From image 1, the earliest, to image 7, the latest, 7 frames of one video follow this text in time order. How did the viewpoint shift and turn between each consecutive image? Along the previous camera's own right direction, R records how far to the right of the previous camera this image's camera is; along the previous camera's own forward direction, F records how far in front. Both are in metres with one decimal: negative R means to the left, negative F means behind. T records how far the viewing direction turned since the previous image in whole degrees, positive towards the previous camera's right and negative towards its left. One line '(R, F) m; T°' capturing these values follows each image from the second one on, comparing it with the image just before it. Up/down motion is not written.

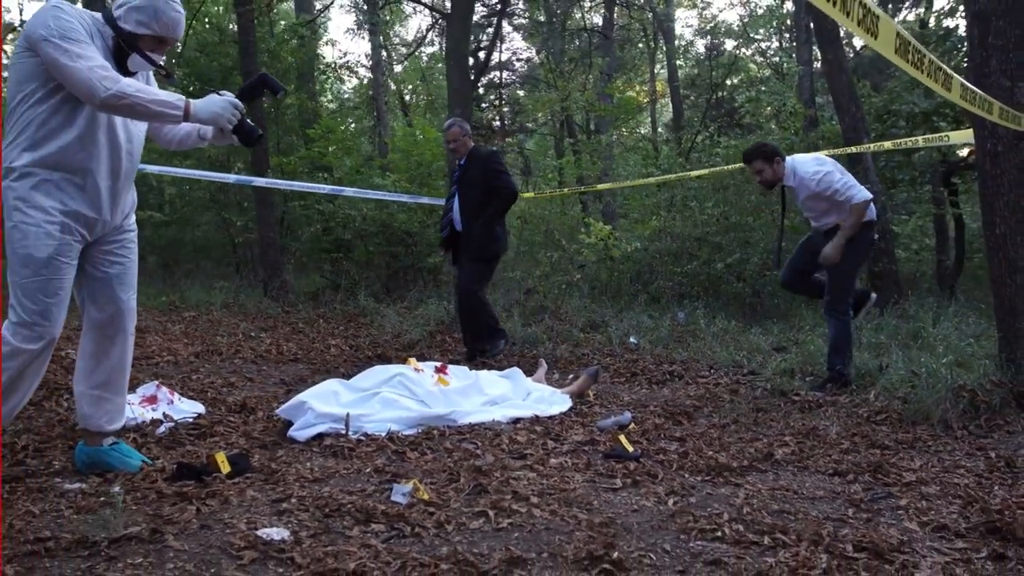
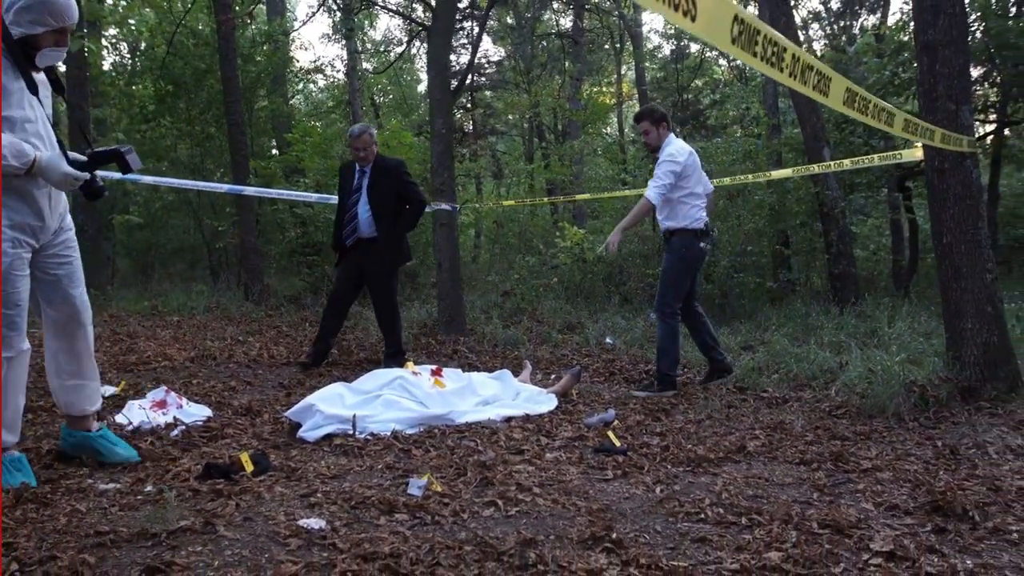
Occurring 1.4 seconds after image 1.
(-0.2, -0.3) m; +3°
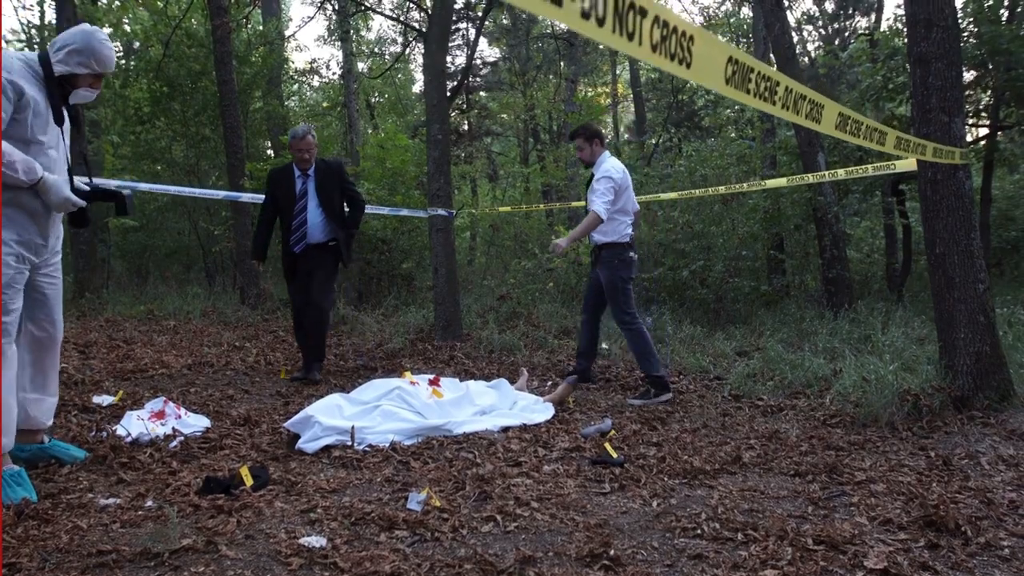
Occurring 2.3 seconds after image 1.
(0.0, 0.0) m; 0°
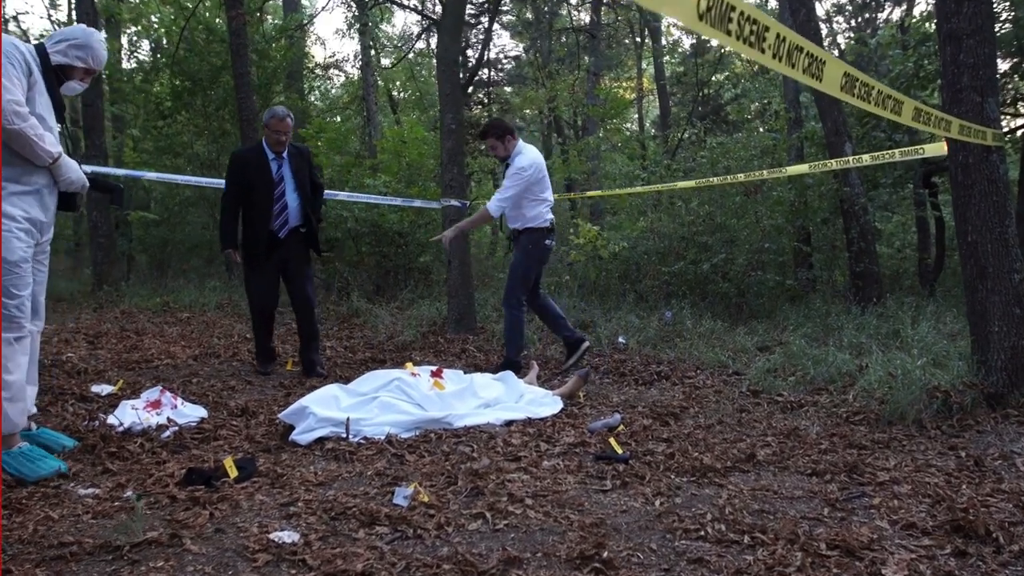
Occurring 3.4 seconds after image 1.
(+0.1, +0.2) m; -2°
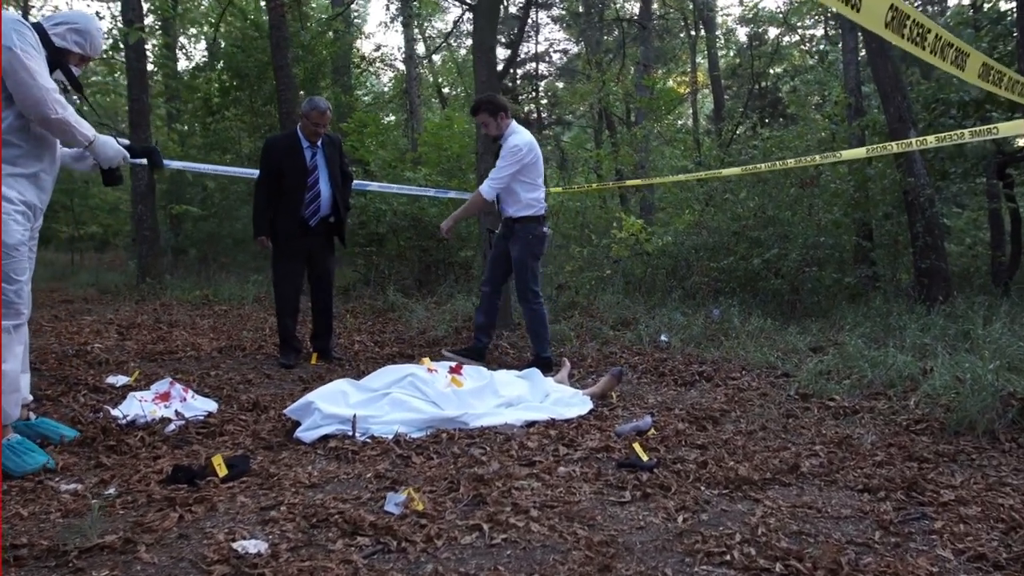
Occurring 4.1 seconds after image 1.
(+0.2, +0.3) m; -4°
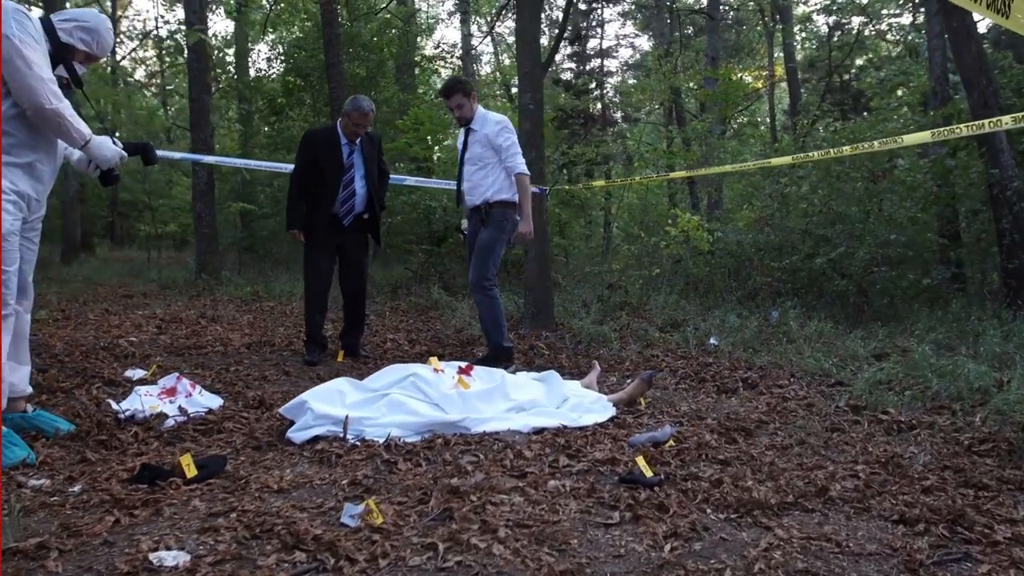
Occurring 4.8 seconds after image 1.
(+0.4, +0.3) m; -6°
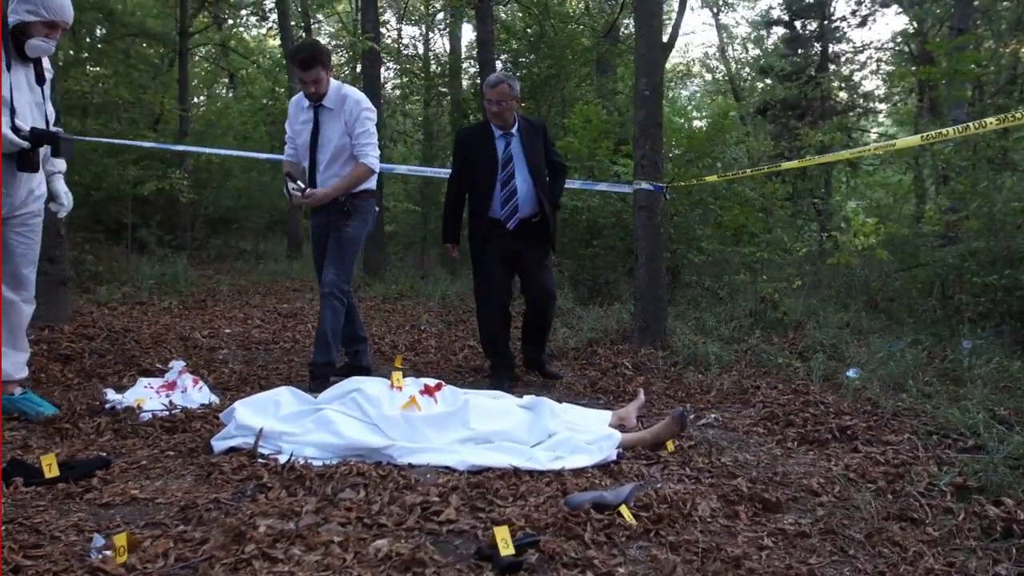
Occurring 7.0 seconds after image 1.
(+1.3, +0.9) m; -19°
